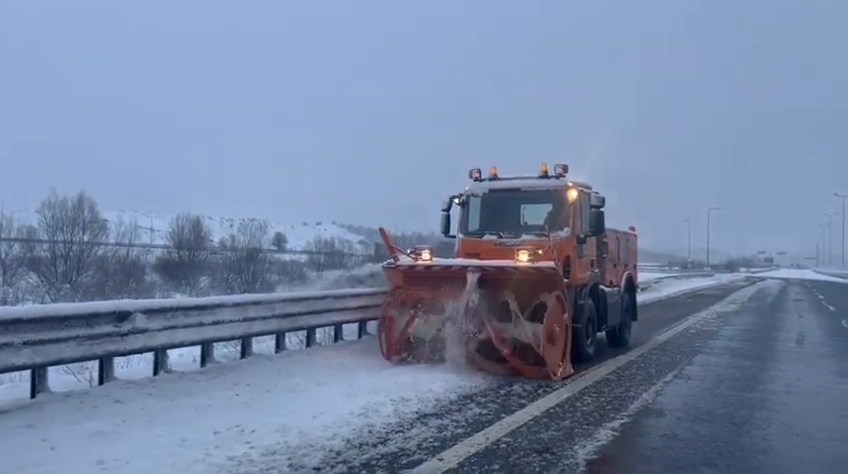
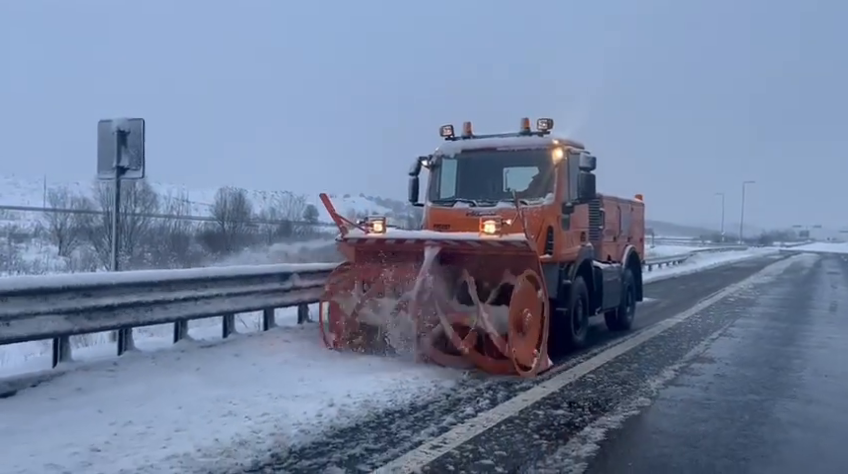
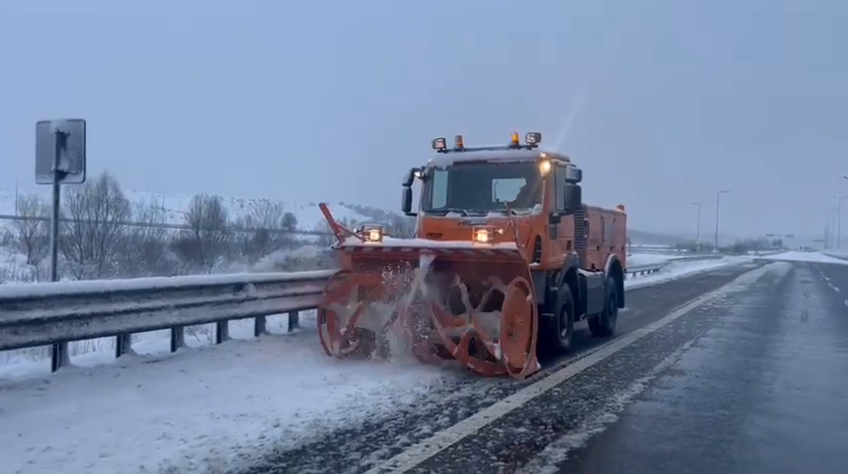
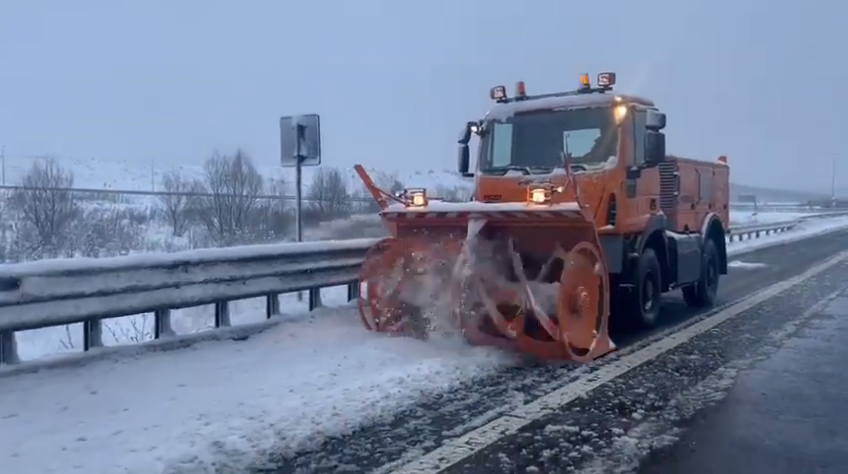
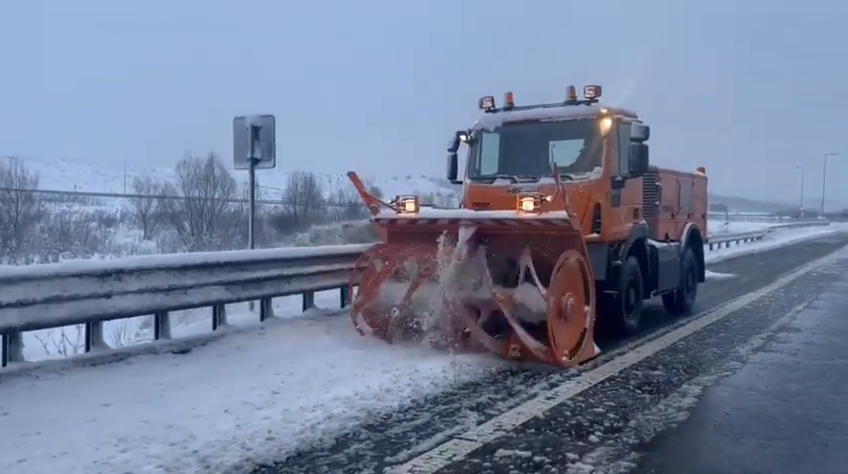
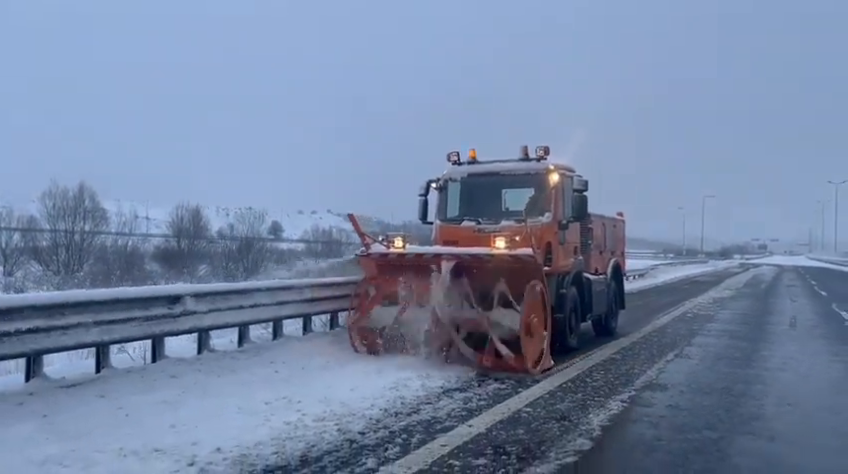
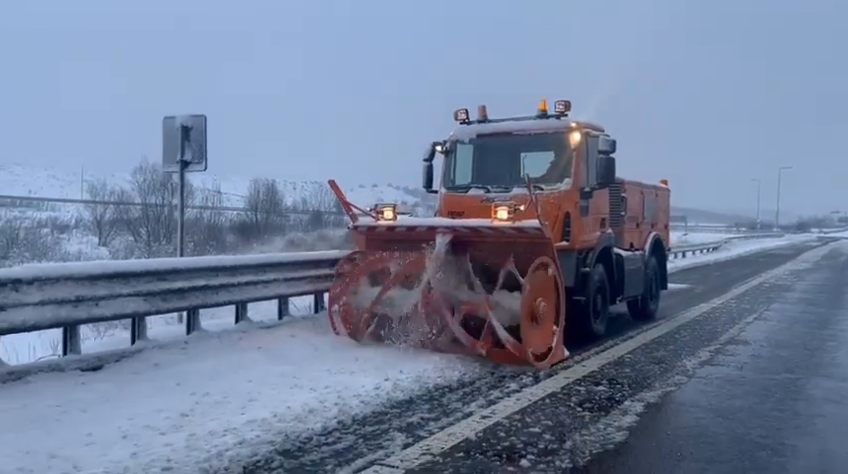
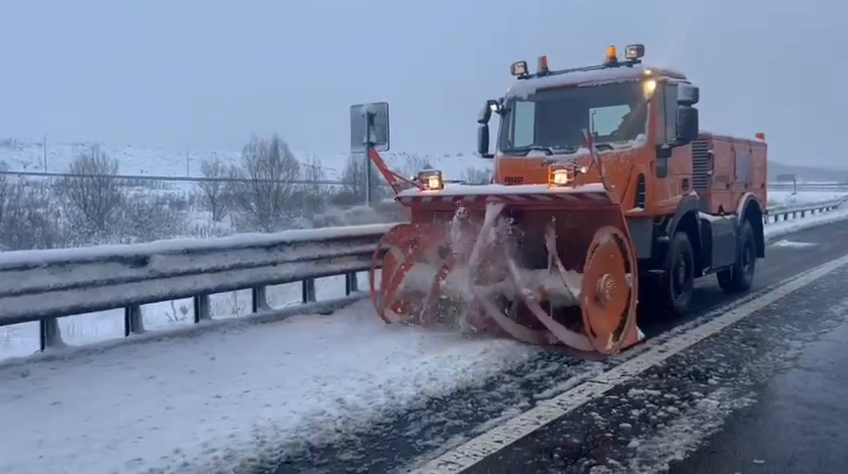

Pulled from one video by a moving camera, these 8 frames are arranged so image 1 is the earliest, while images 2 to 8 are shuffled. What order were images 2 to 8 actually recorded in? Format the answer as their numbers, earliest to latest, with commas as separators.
6, 3, 2, 7, 5, 4, 8
